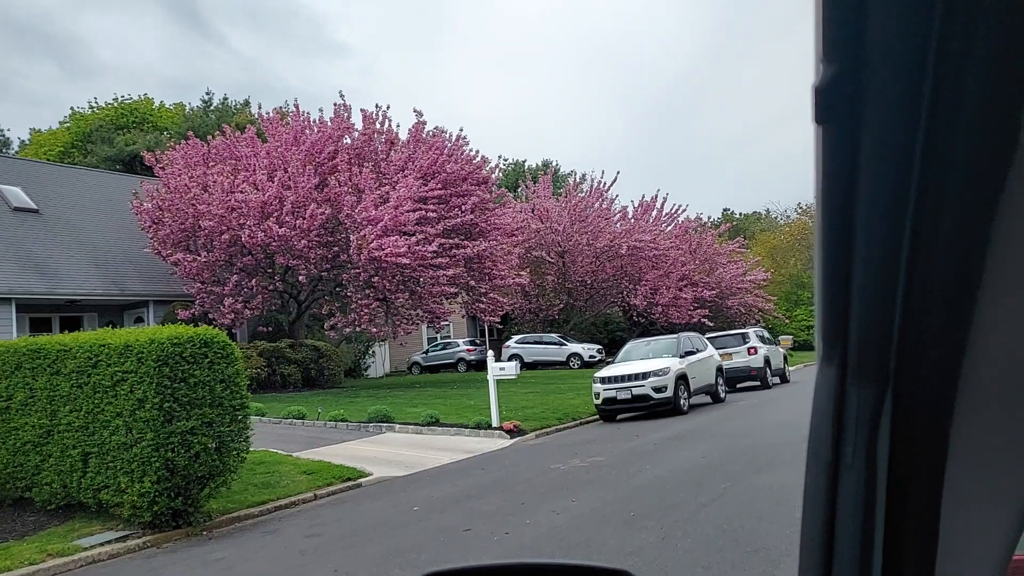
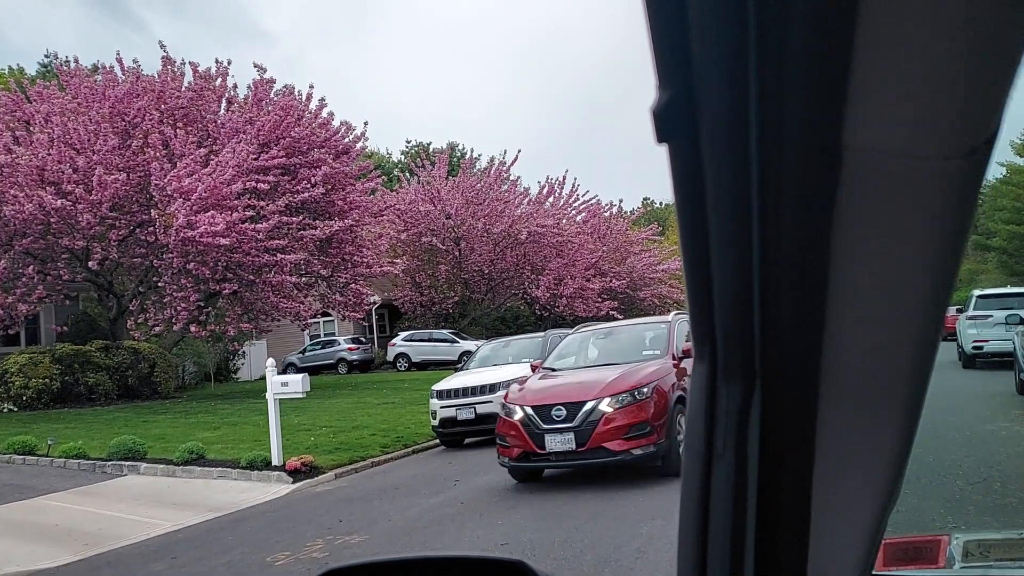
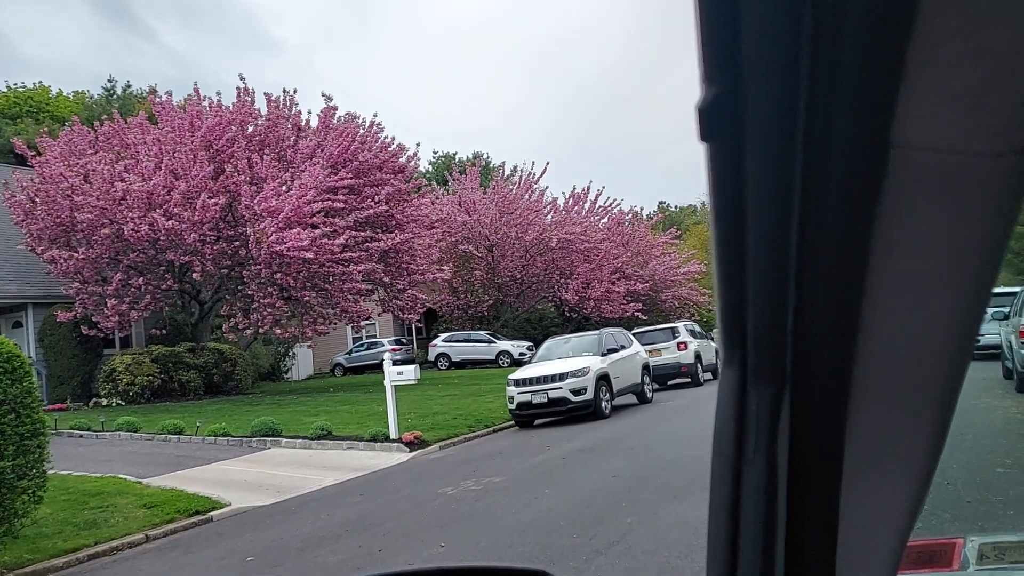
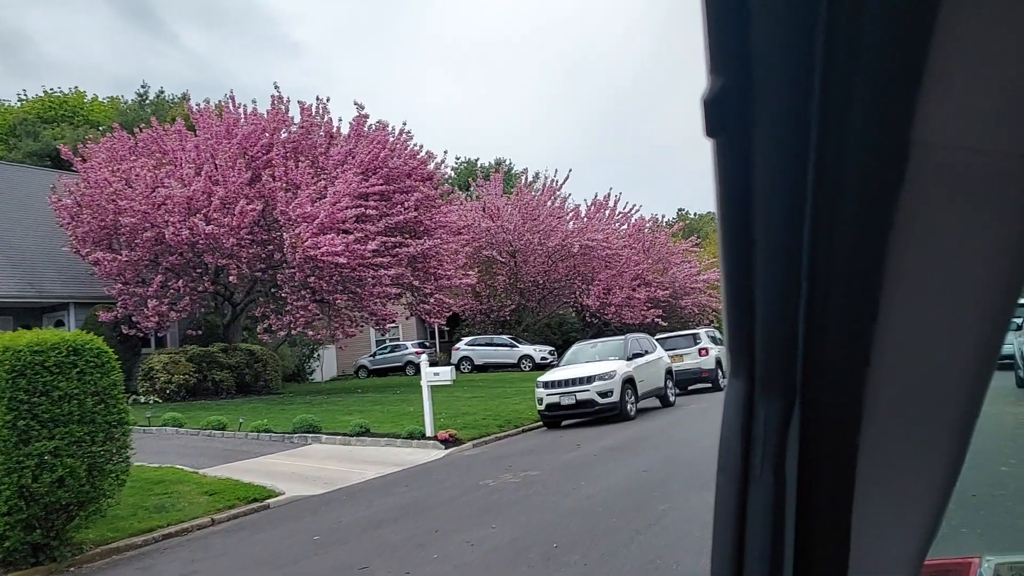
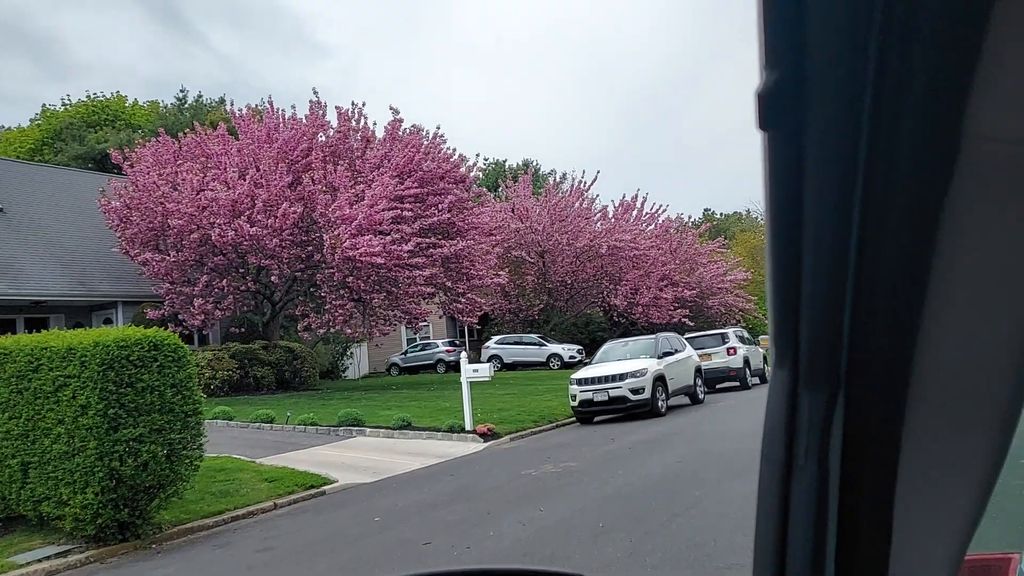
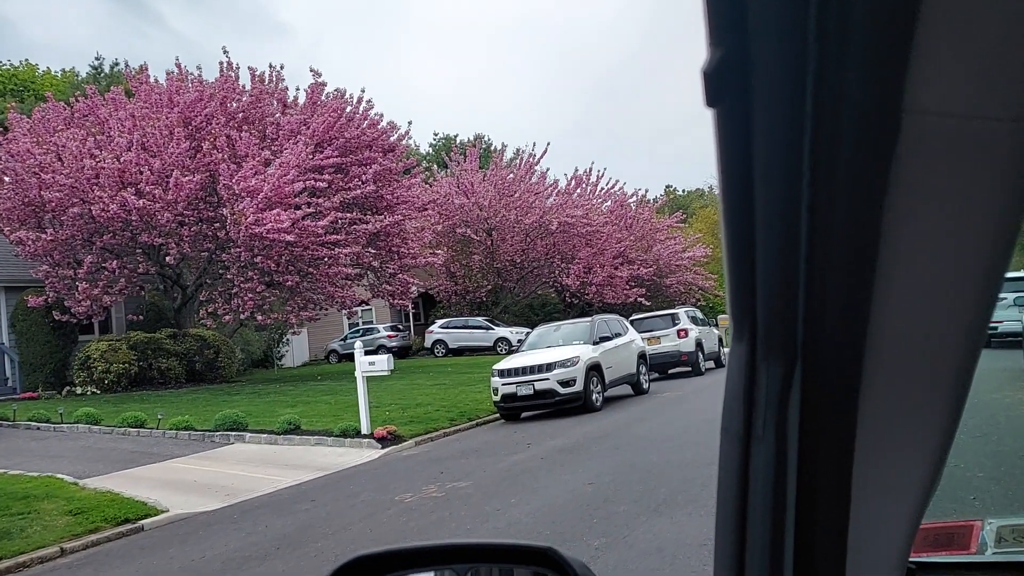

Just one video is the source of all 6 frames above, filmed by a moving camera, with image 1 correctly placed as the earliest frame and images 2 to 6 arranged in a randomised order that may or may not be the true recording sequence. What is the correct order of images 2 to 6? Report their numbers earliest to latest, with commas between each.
5, 4, 3, 6, 2
